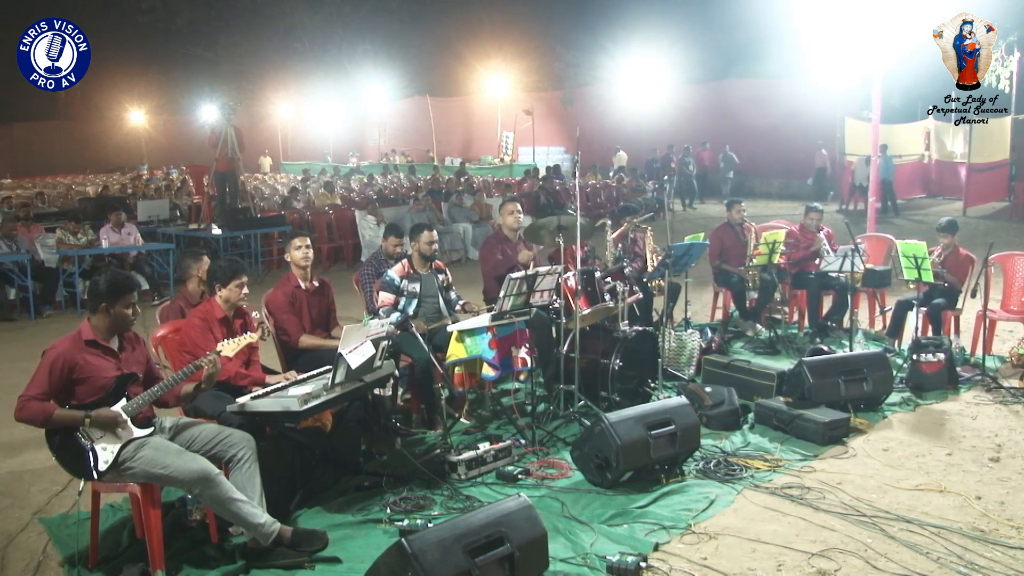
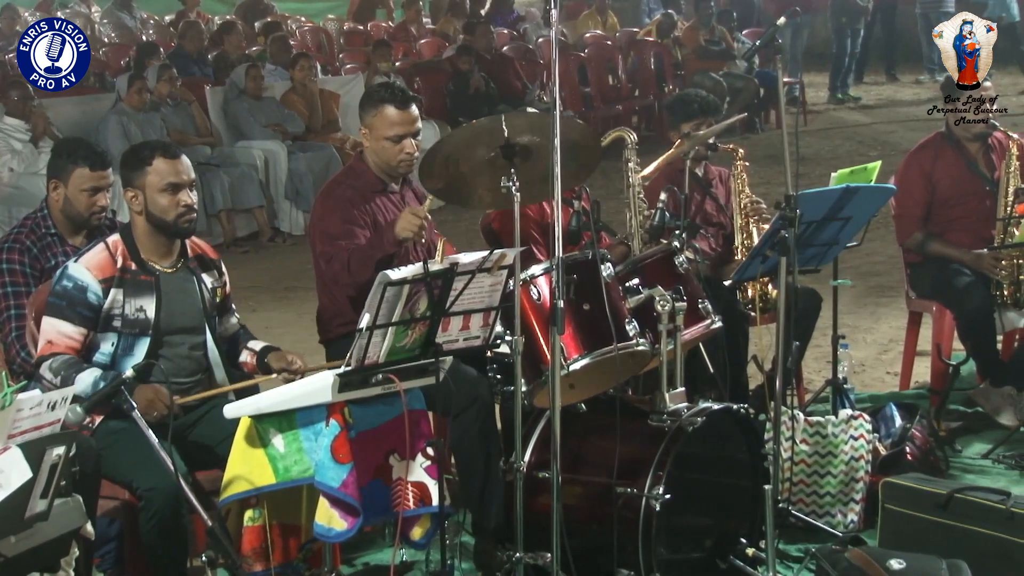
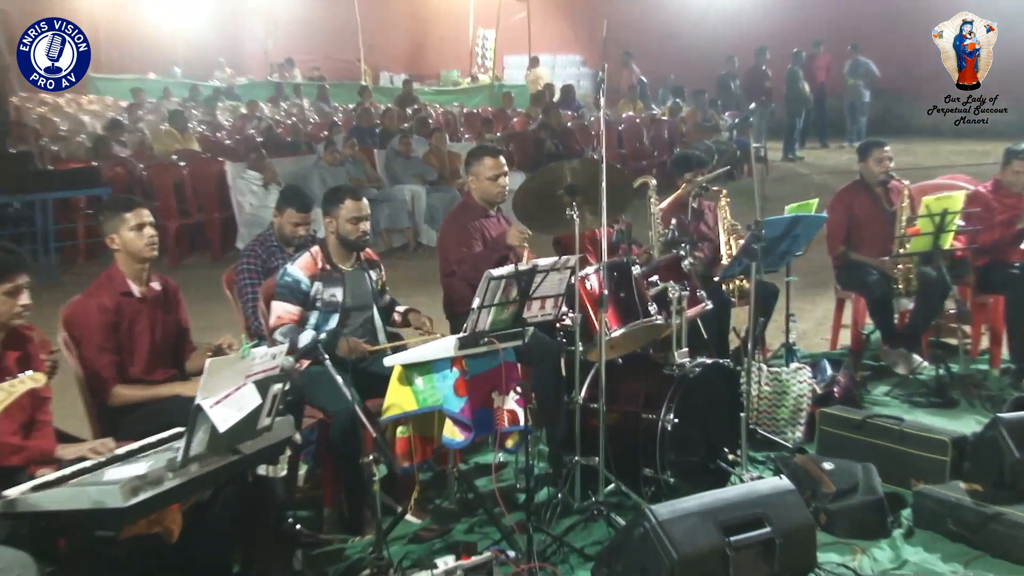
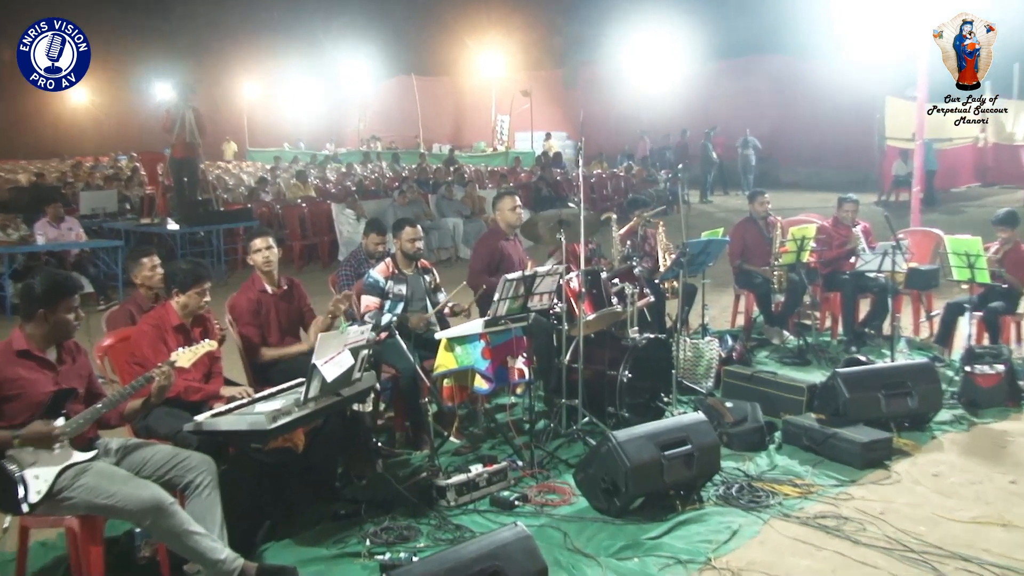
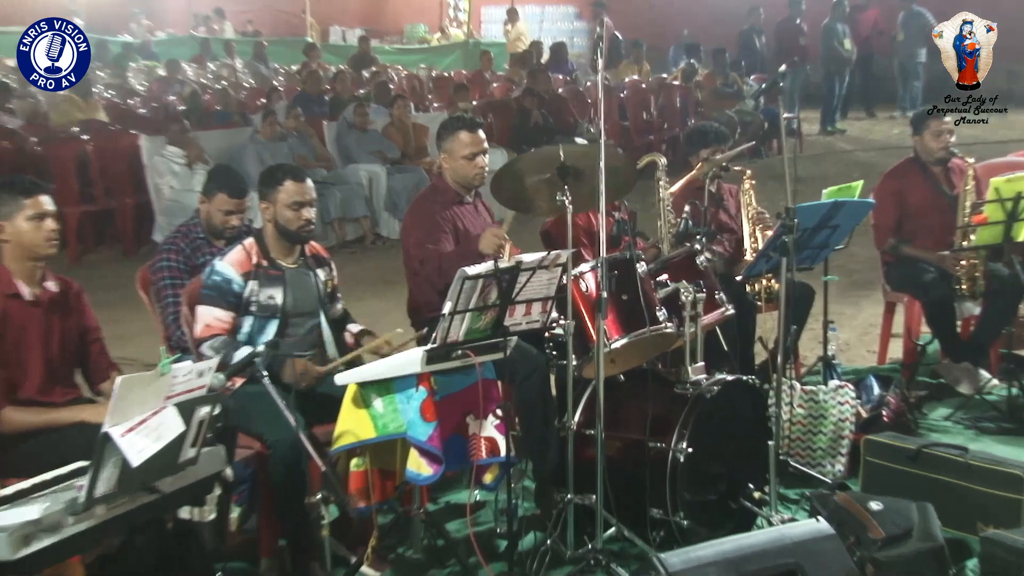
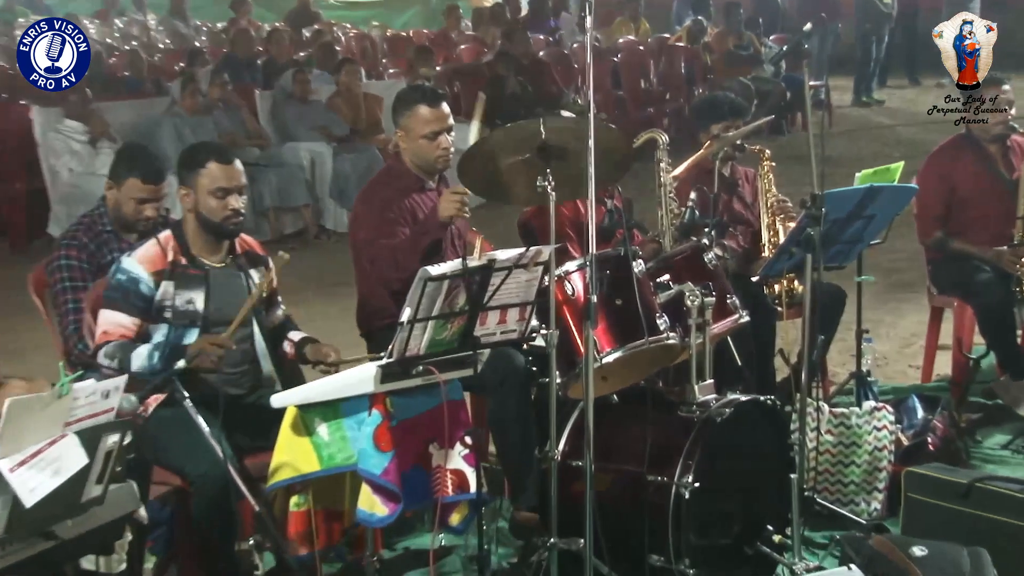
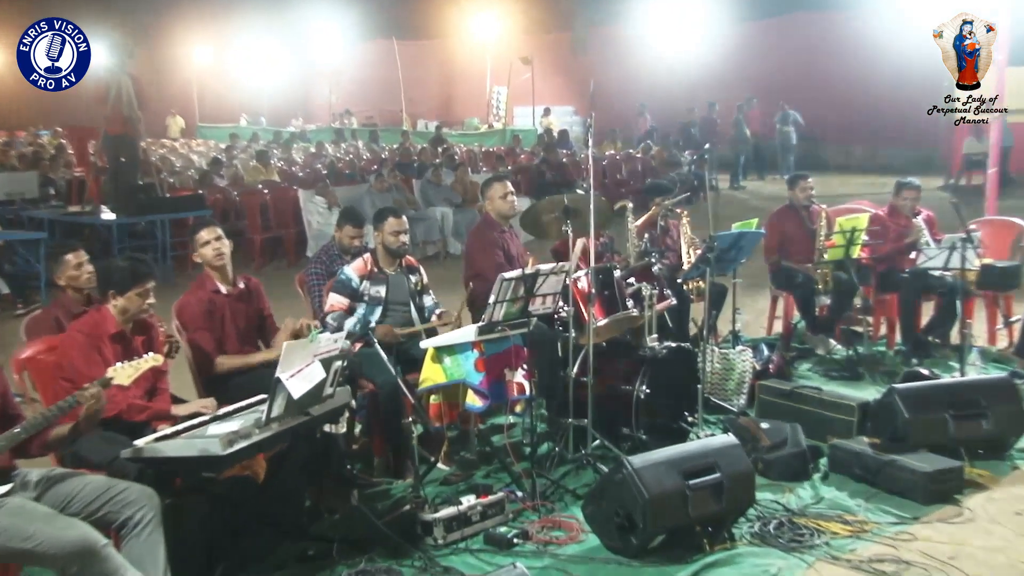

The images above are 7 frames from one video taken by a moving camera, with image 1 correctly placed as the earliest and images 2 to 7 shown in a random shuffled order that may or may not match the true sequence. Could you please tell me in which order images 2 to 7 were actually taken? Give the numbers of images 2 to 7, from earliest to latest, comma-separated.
4, 7, 3, 5, 6, 2
